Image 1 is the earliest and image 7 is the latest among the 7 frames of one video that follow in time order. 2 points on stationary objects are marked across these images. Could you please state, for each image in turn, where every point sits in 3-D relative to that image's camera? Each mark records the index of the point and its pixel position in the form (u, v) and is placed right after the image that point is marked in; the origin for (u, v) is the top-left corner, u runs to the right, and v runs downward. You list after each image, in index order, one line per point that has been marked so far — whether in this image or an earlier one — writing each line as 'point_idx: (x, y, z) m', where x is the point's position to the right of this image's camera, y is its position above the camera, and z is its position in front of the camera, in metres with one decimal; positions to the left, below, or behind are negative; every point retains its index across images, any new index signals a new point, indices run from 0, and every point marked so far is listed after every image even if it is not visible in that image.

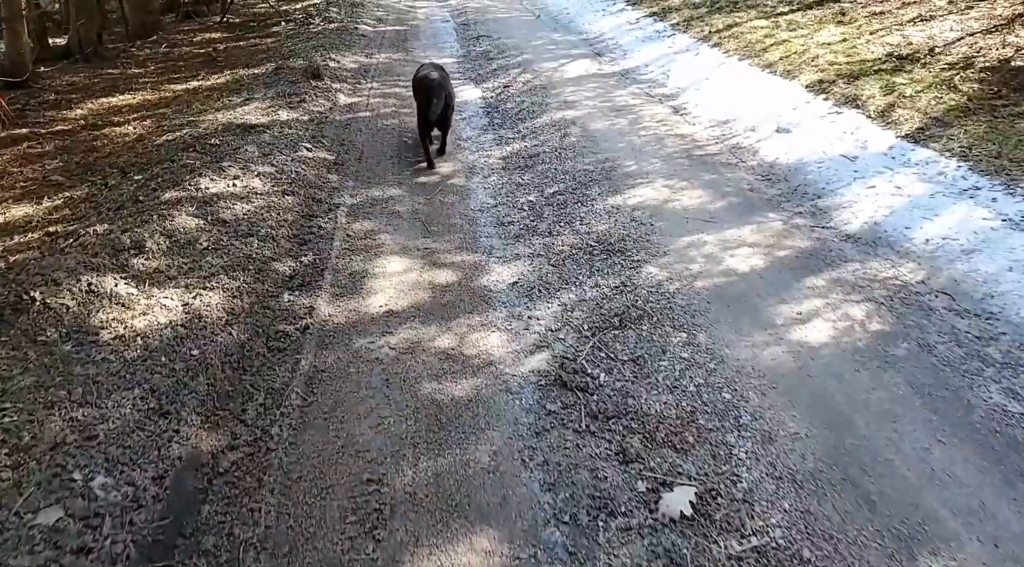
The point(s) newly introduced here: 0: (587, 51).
0: (+1.3, +4.2, +15.8) m
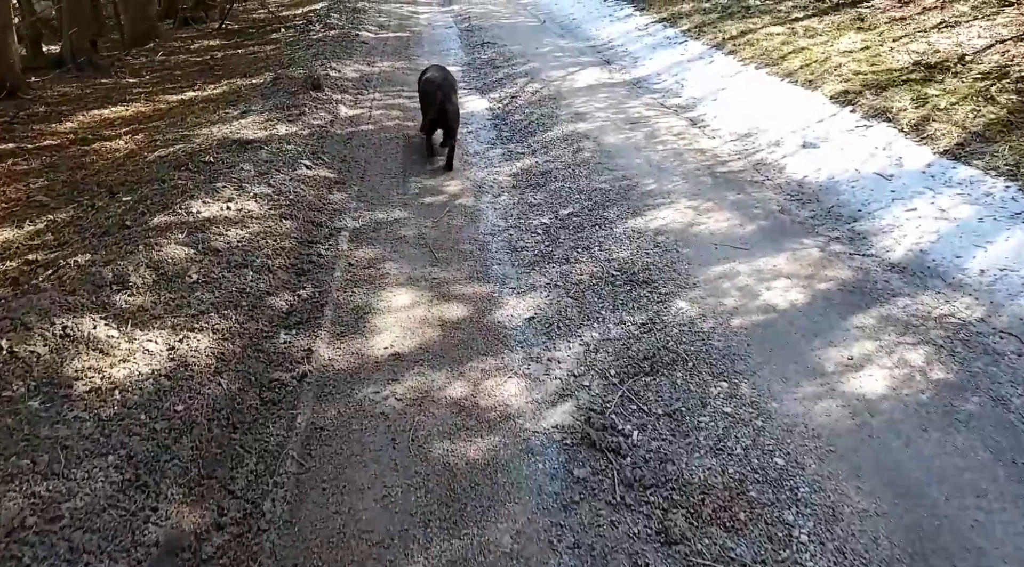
0: (+1.5, +4.0, +15.4) m
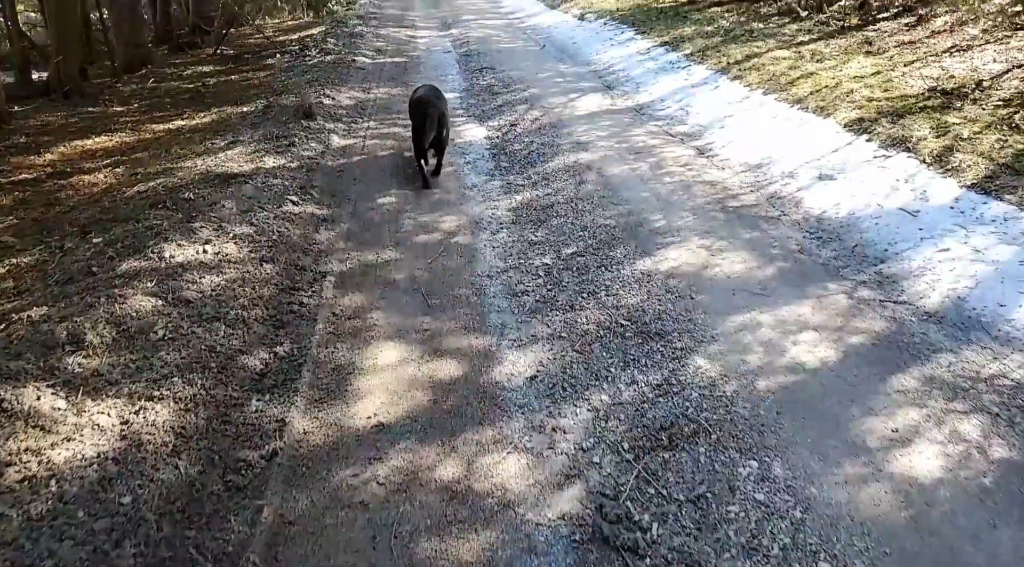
0: (+1.4, +3.4, +15.0) m
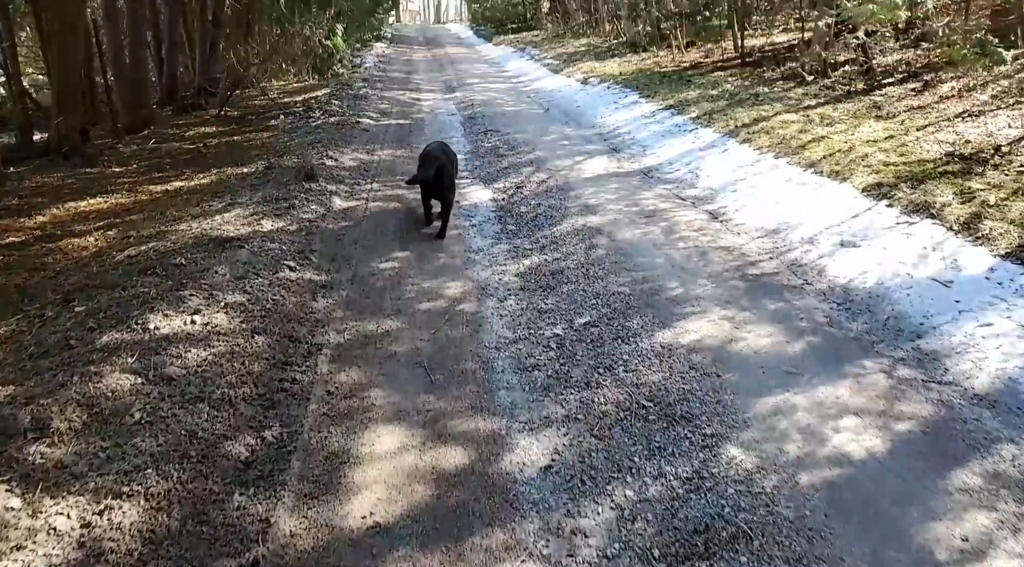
0: (+1.5, +2.3, +14.8) m
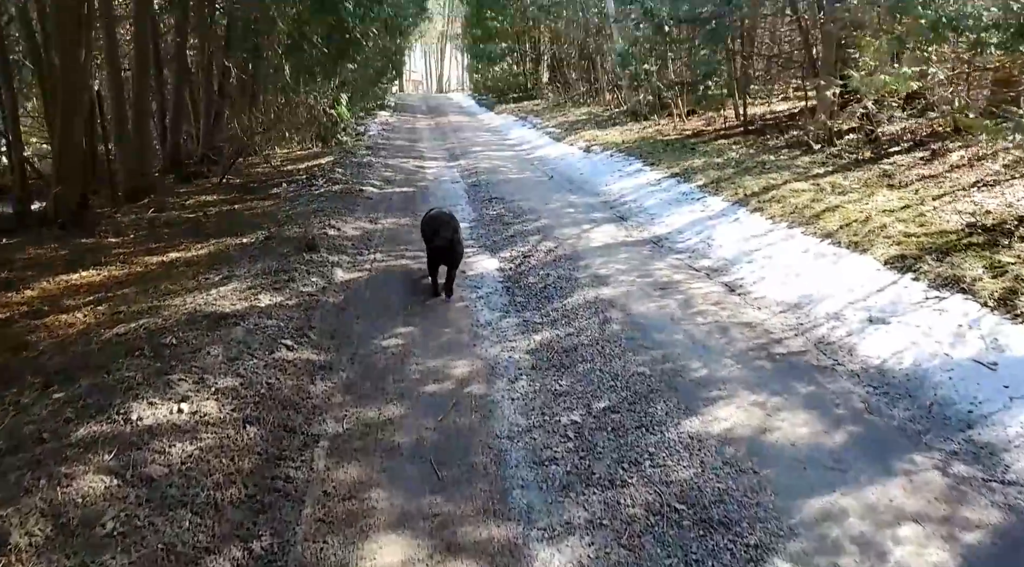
0: (+1.6, +1.1, +14.5) m
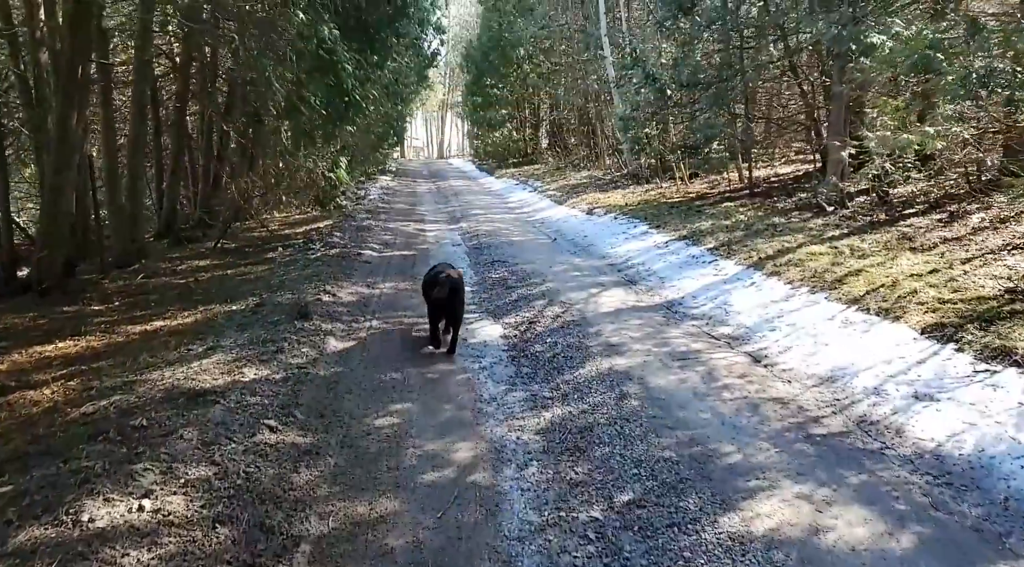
0: (+1.7, +0.1, +13.9) m
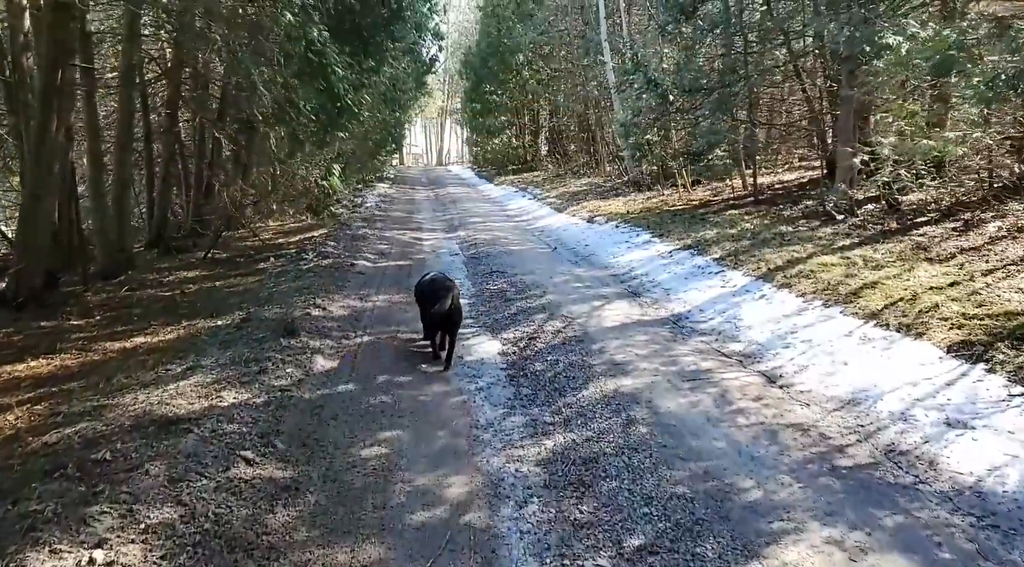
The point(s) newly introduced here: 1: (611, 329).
0: (+1.7, -0.1, +13.3) m
1: (+1.1, -0.6, +10.2) m
